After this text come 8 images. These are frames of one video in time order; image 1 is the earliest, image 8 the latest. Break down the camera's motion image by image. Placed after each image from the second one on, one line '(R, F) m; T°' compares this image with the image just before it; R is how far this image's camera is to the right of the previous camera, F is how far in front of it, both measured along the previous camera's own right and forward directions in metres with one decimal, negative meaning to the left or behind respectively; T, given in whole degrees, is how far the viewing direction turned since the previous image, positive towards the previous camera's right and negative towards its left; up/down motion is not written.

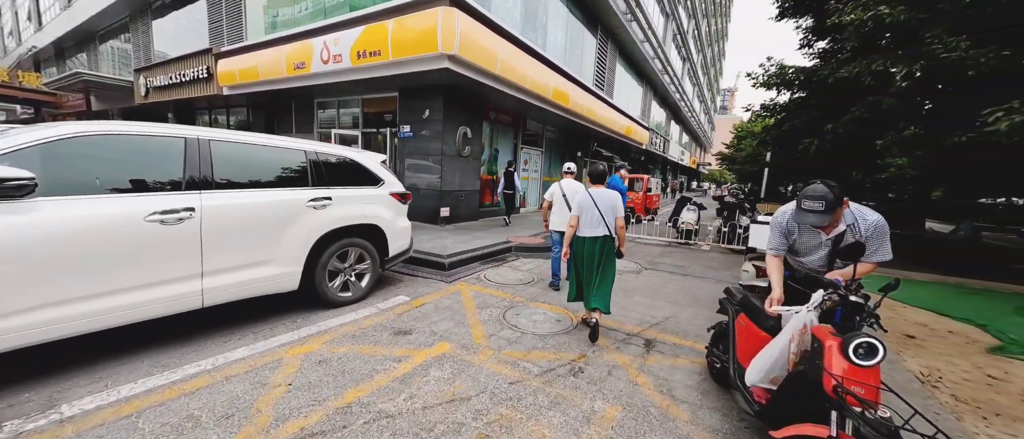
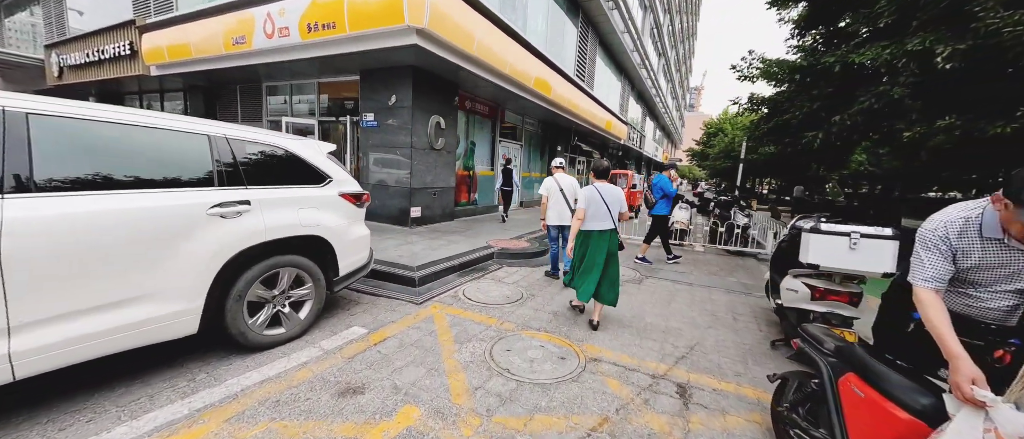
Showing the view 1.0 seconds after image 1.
(-0.1, +0.9) m; +4°
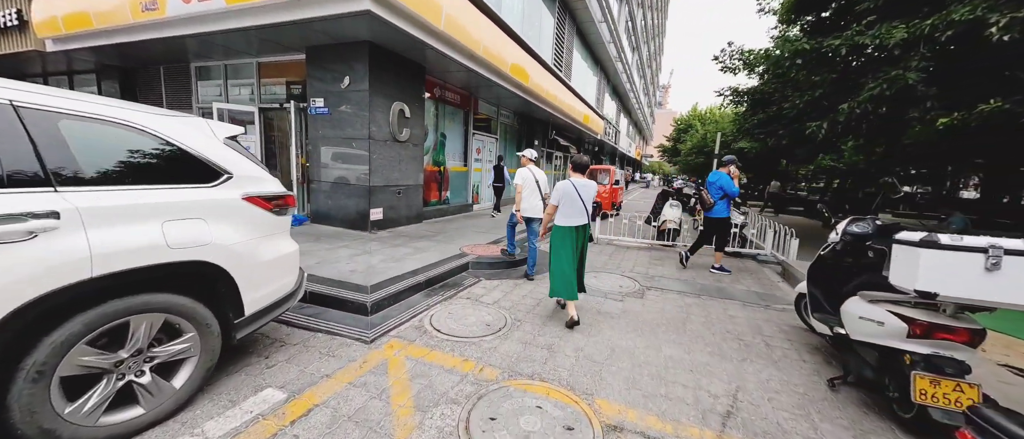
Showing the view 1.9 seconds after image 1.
(-0.1, +0.9) m; +4°
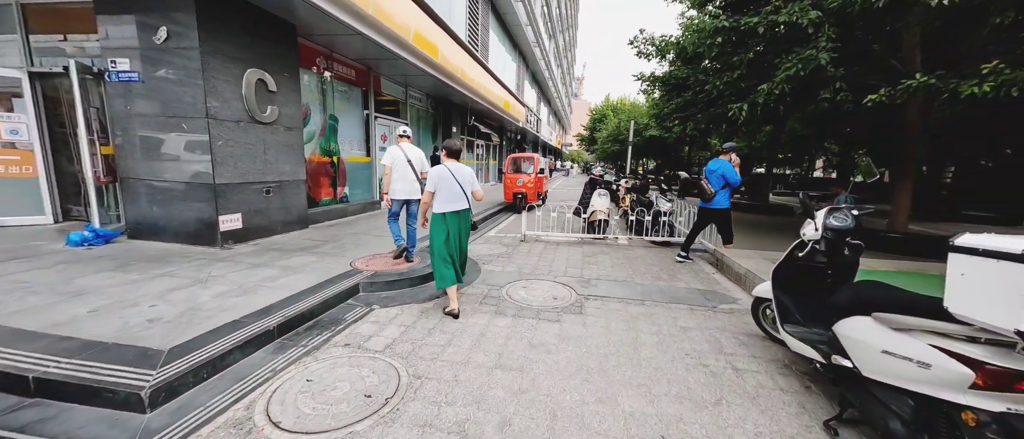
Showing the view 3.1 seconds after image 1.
(+0.3, +1.1) m; +12°
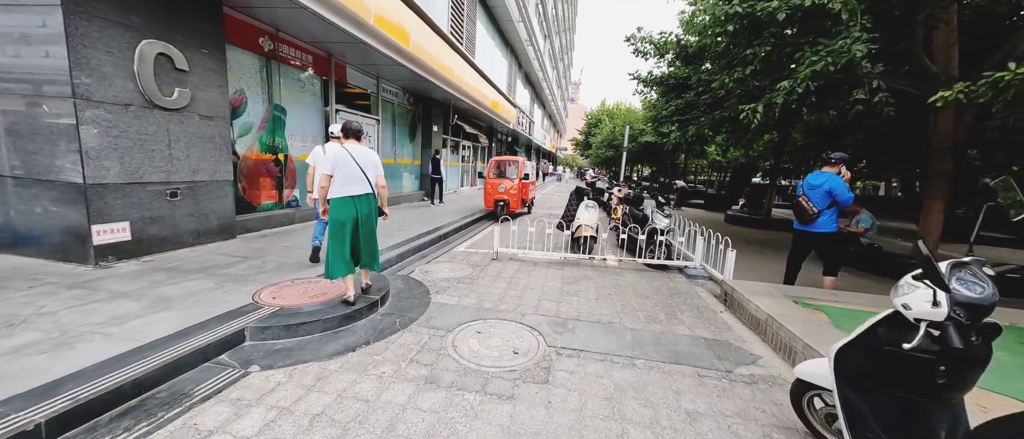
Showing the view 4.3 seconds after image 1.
(+0.4, +1.0) m; +1°
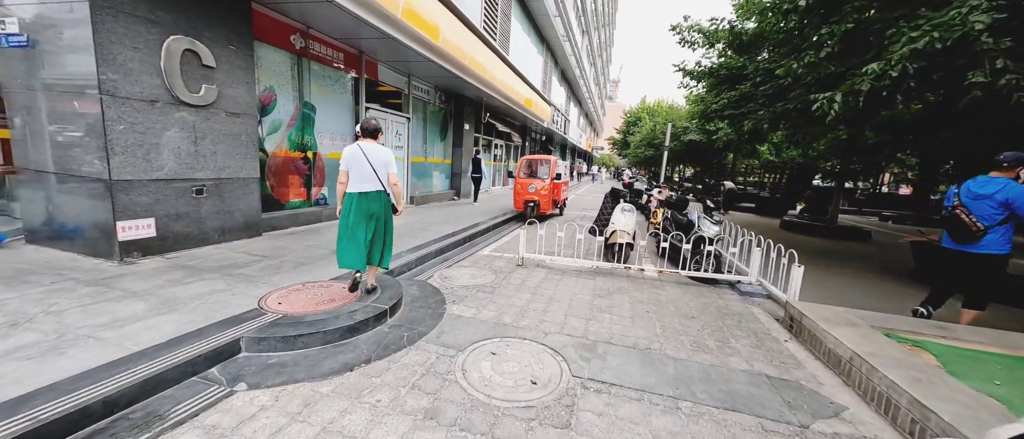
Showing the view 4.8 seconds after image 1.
(+0.1, +0.4) m; -6°
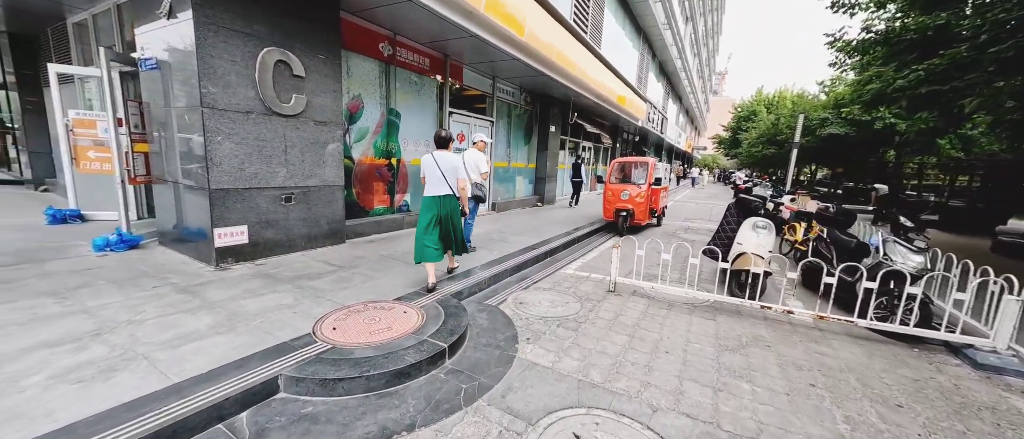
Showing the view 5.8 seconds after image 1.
(0.0, +0.8) m; -14°
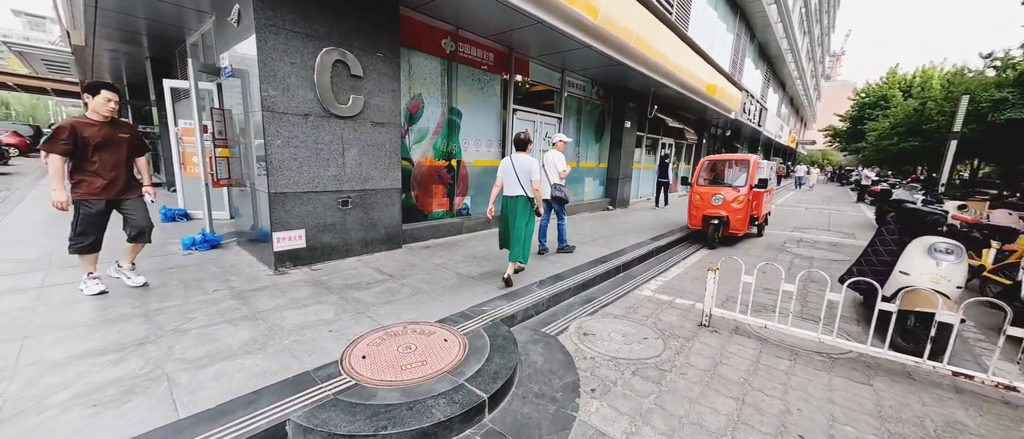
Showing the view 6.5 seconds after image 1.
(0.0, +0.6) m; -11°
